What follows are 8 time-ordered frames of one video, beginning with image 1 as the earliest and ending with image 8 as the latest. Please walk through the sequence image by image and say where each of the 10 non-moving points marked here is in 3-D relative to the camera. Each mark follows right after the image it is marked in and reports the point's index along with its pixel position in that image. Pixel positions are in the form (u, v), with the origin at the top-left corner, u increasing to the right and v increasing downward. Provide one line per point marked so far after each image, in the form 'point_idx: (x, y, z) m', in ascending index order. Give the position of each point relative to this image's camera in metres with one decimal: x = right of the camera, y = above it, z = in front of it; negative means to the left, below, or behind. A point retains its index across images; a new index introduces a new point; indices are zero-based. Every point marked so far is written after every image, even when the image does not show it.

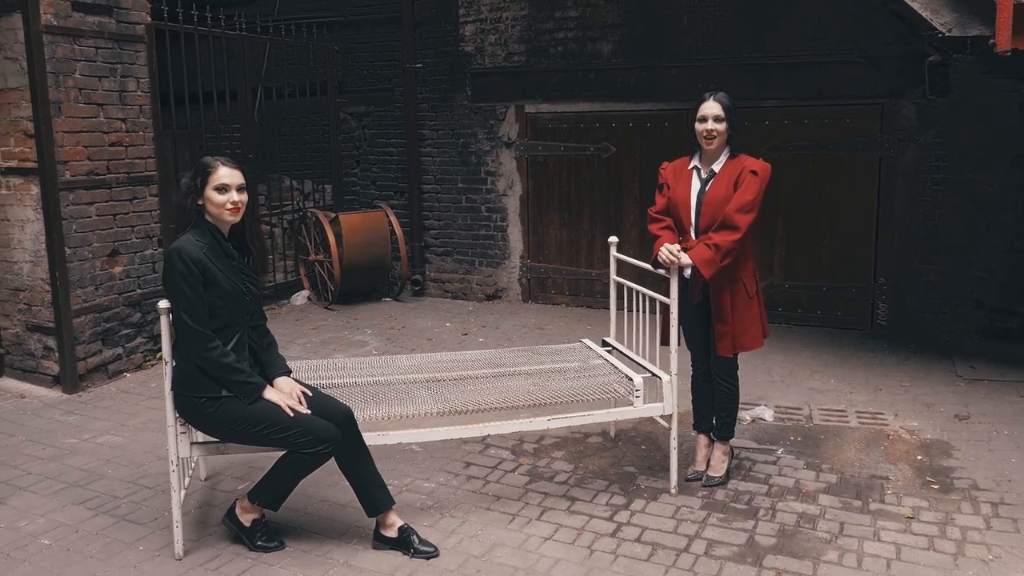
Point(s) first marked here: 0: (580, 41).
0: (+0.6, +2.3, +7.7) m
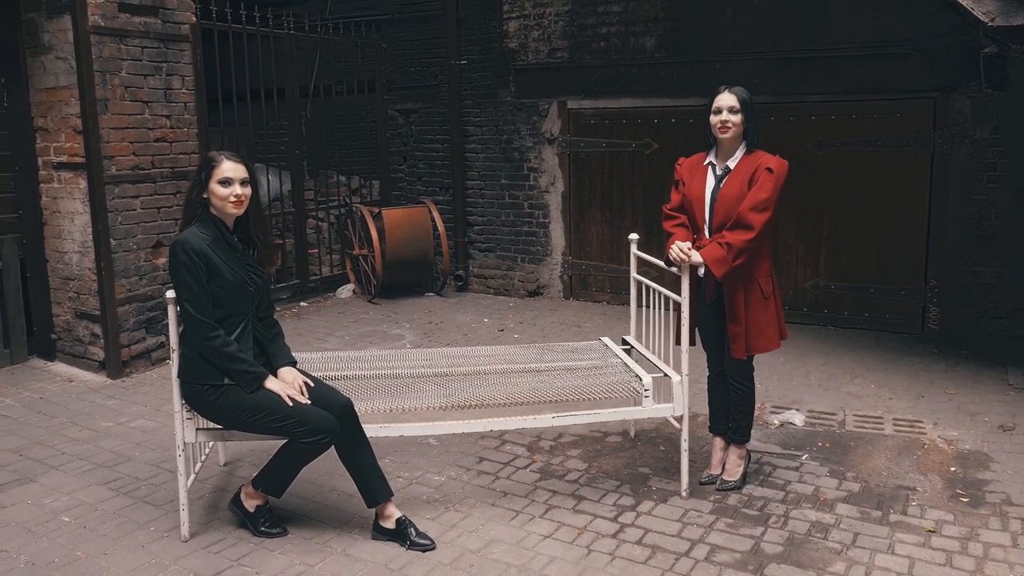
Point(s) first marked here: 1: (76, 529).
0: (+1.0, +2.4, +7.6) m
1: (-2.0, -1.1, +3.7) m
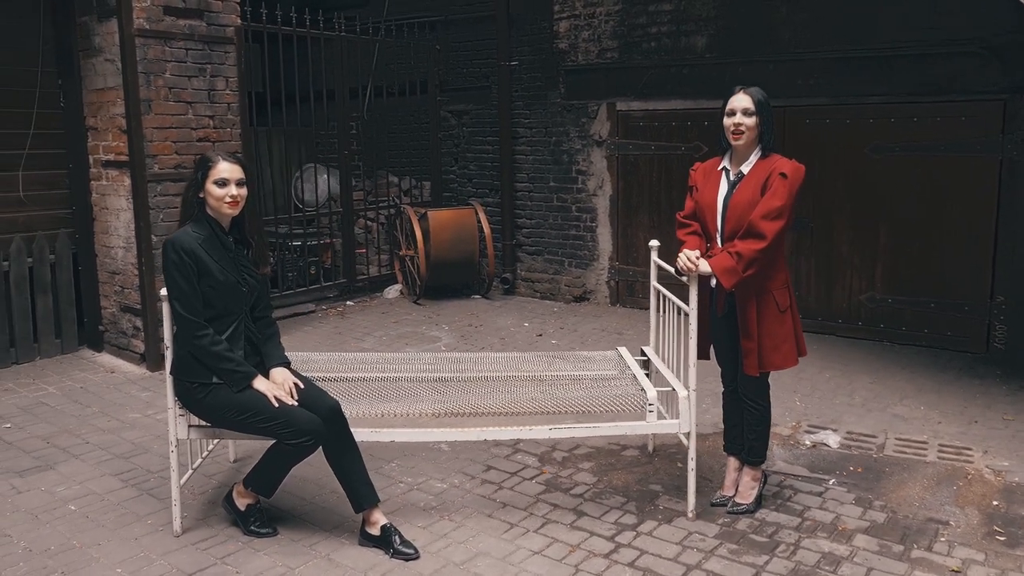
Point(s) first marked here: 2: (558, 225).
0: (+1.5, +2.3, +7.4) m
1: (-2.1, -1.1, +3.8) m
2: (+0.5, +0.7, +8.5) m
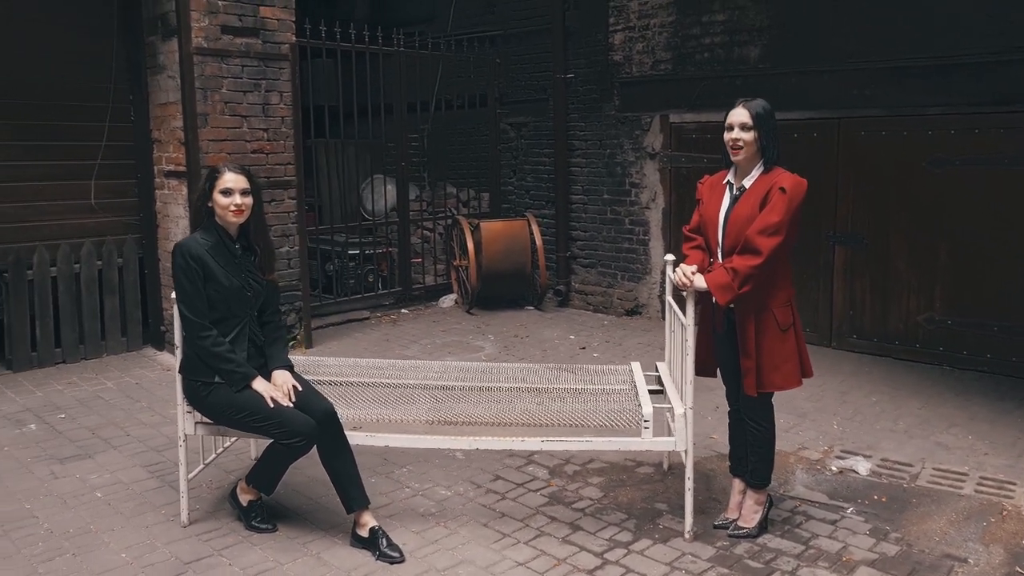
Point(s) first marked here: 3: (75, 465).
0: (+1.9, +2.1, +7.2) m
1: (-2.1, -1.1, +4.1) m
2: (+1.0, +0.5, +8.4) m
3: (-2.5, -1.0, +4.6) m
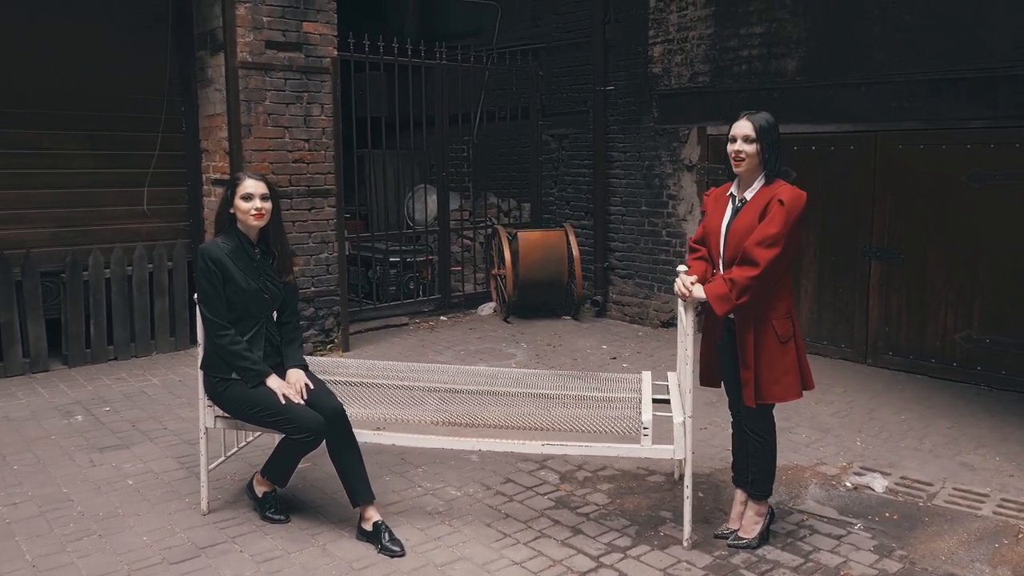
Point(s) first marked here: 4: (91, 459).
0: (+2.2, +2.0, +7.2) m
1: (-2.0, -1.1, +4.4) m
2: (+1.4, +0.4, +8.5) m
3: (-2.4, -1.0, +4.9) m
4: (-2.5, -1.0, +4.8) m
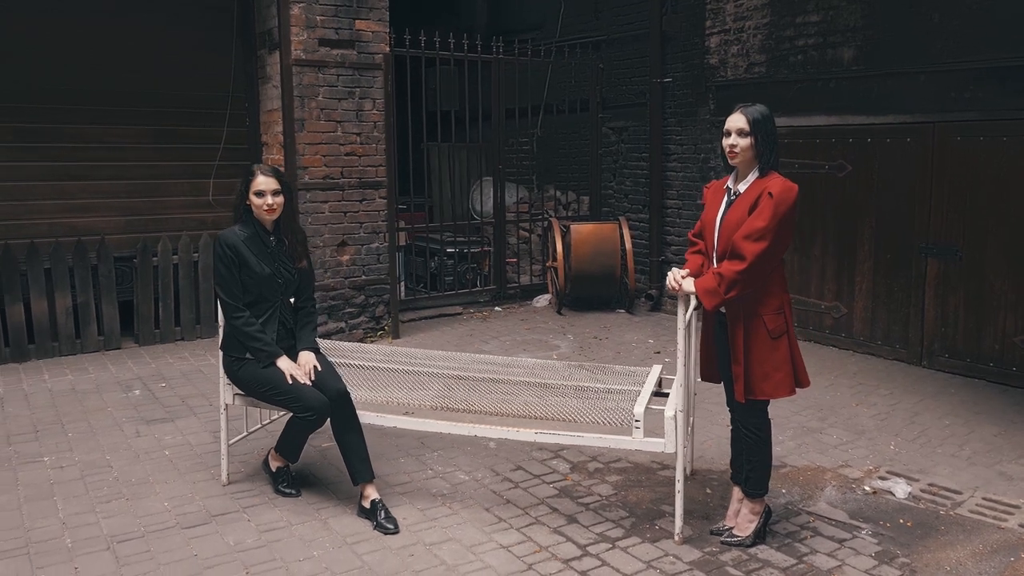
0: (+2.6, +2.1, +7.0) m
1: (-2.0, -1.0, +4.7) m
2: (+2.0, +0.5, +8.3) m
3: (-2.3, -0.9, +5.3) m
4: (-2.4, -0.9, +5.2) m
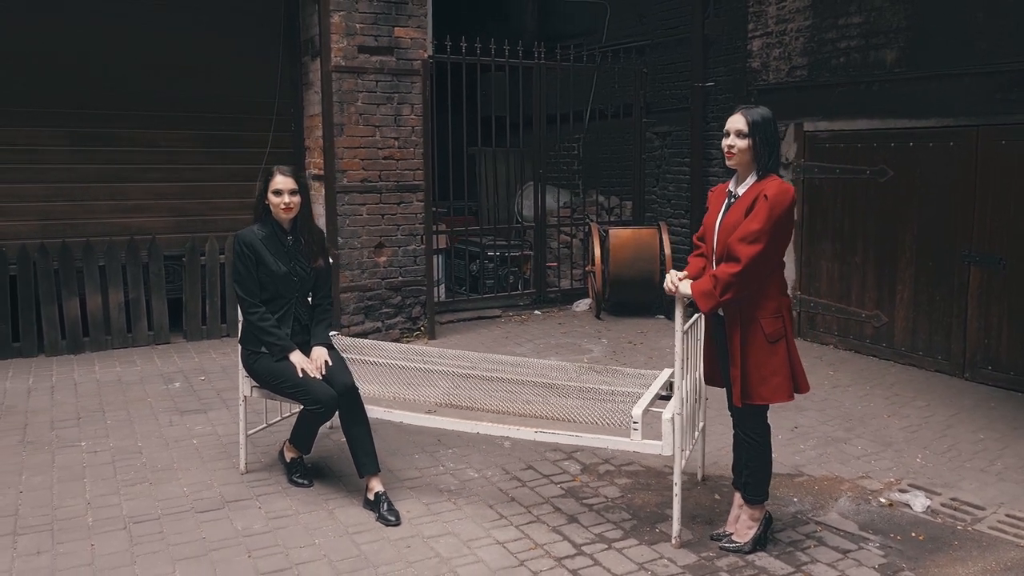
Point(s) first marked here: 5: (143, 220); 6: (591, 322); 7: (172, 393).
0: (+2.9, +2.0, +6.8) m
1: (-1.9, -1.0, +4.9) m
2: (+2.3, +0.4, +8.2) m
3: (-2.2, -0.9, +5.5) m
4: (-2.3, -0.9, +5.4) m
5: (-3.3, +0.6, +7.3) m
6: (+0.8, -0.4, +8.5) m
7: (-2.5, -0.8, +6.0) m
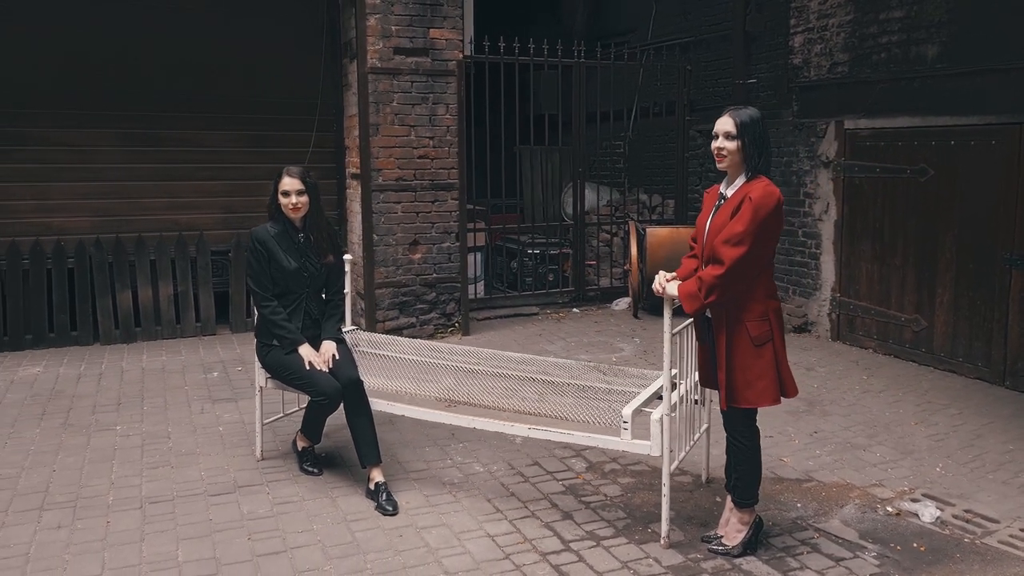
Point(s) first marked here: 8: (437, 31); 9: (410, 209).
0: (+3.2, +2.0, +6.6) m
1: (-1.9, -0.9, +5.2) m
2: (+2.7, +0.4, +8.0) m
3: (-2.1, -0.8, +5.8) m
4: (-2.2, -0.8, +5.7) m
5: (-3.0, +0.7, +7.7) m
6: (+1.2, -0.3, +8.5) m
7: (-2.3, -0.7, +6.3) m
8: (-0.7, +2.3, +7.3) m
9: (-0.9, +0.7, +7.5) m
